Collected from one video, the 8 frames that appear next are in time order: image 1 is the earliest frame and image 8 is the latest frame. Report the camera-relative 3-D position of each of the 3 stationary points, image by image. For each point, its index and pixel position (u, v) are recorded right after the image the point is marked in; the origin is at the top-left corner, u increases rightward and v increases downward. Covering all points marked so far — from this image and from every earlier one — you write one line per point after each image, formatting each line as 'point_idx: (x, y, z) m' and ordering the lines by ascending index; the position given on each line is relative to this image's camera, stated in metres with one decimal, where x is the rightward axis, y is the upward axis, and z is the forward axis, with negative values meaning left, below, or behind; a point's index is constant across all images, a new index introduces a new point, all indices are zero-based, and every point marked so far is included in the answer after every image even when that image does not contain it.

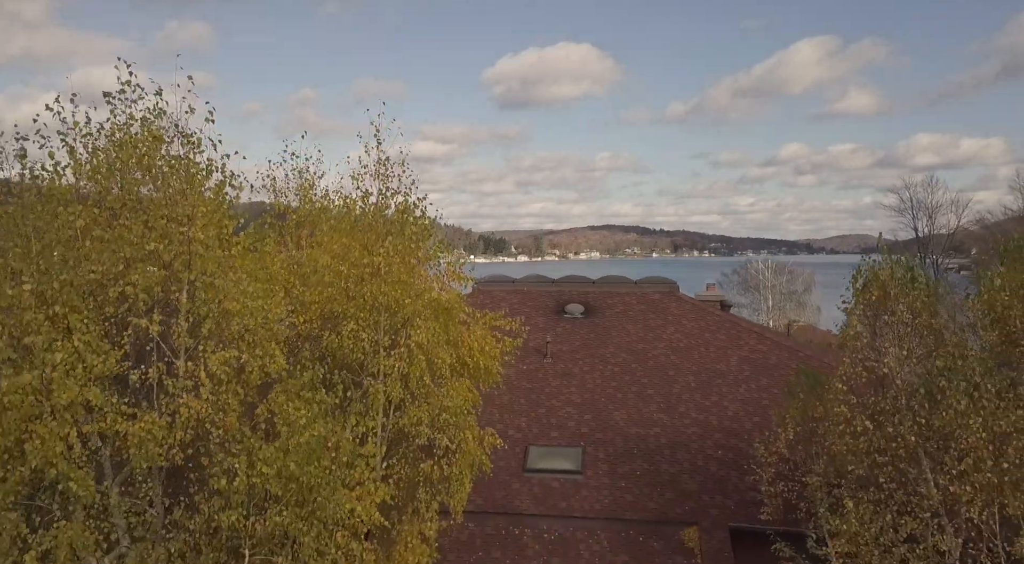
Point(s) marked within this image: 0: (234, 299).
0: (-2.6, -0.2, +7.5) m
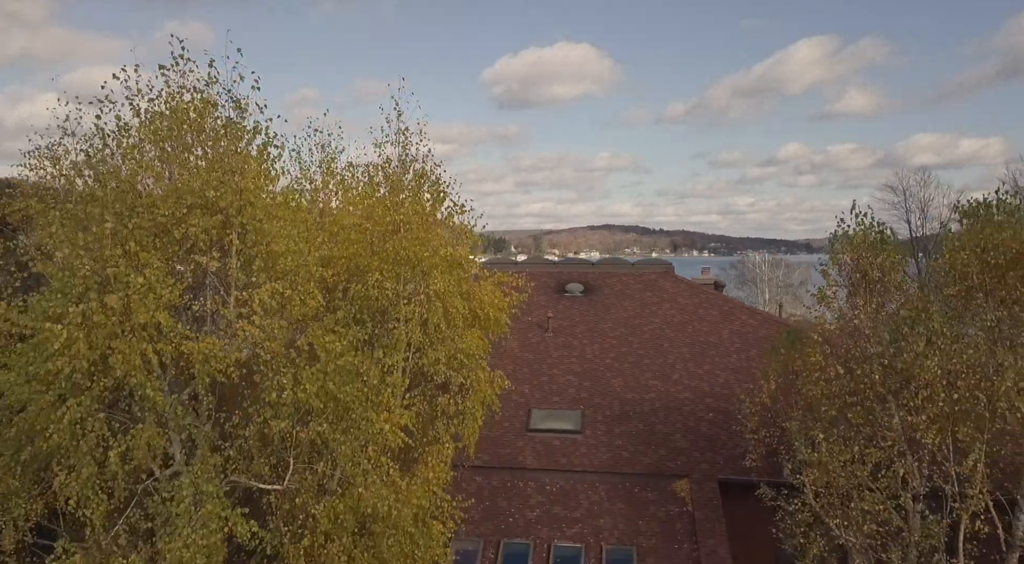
0: (-2.5, +0.4, +8.7) m
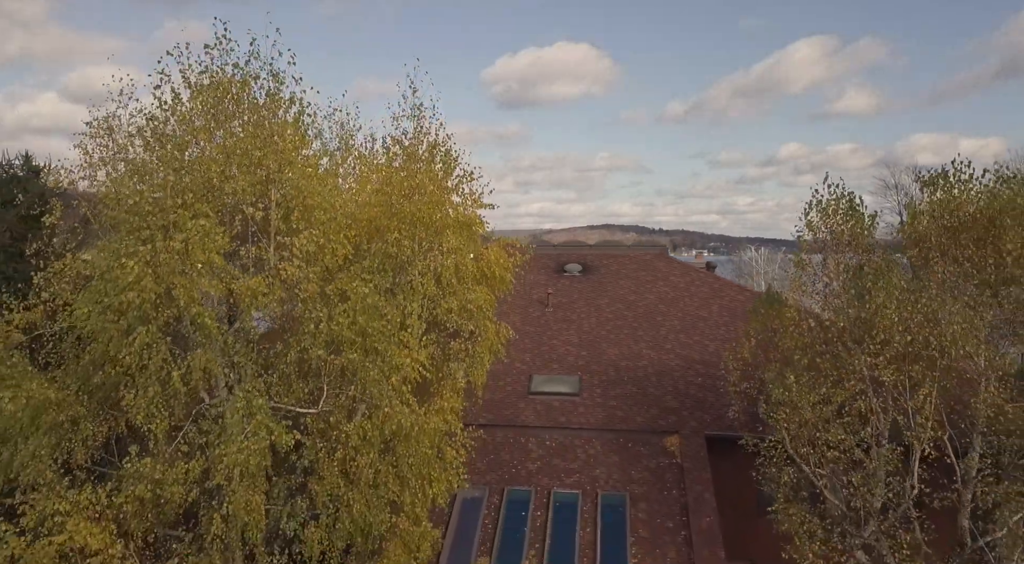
0: (-2.4, +1.0, +9.9) m
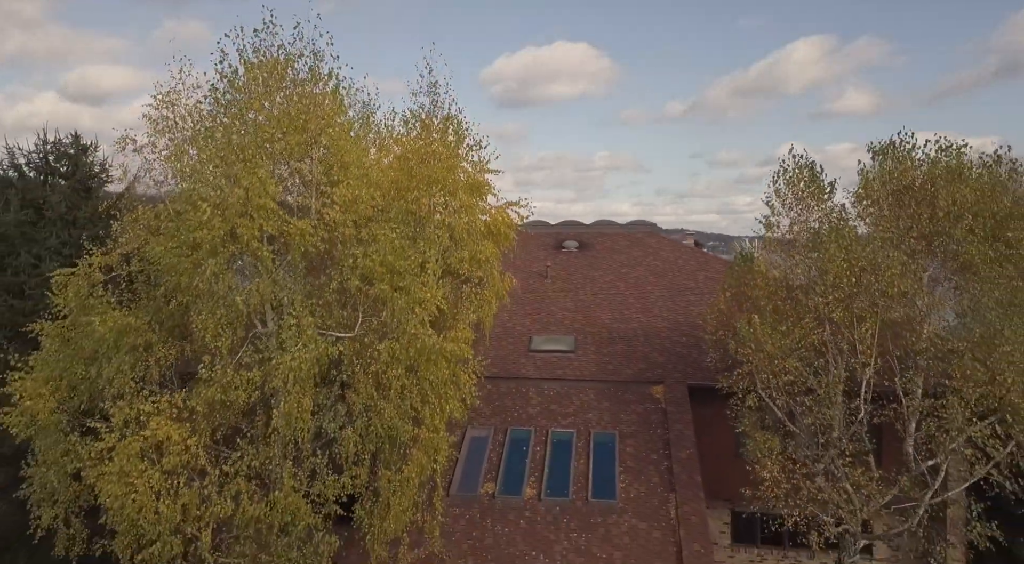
0: (-2.4, +1.8, +11.8) m
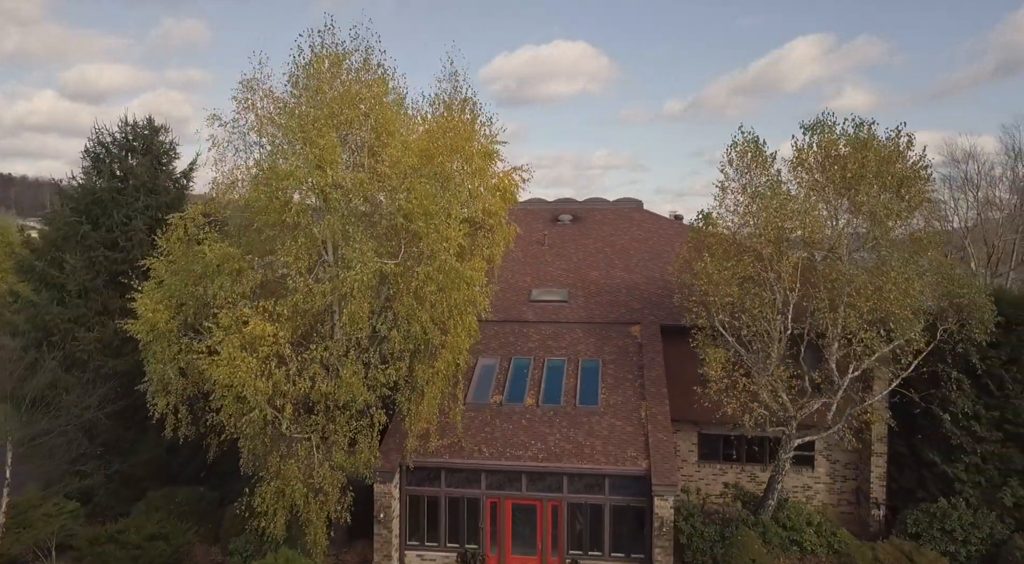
0: (-2.3, +2.9, +15.6) m
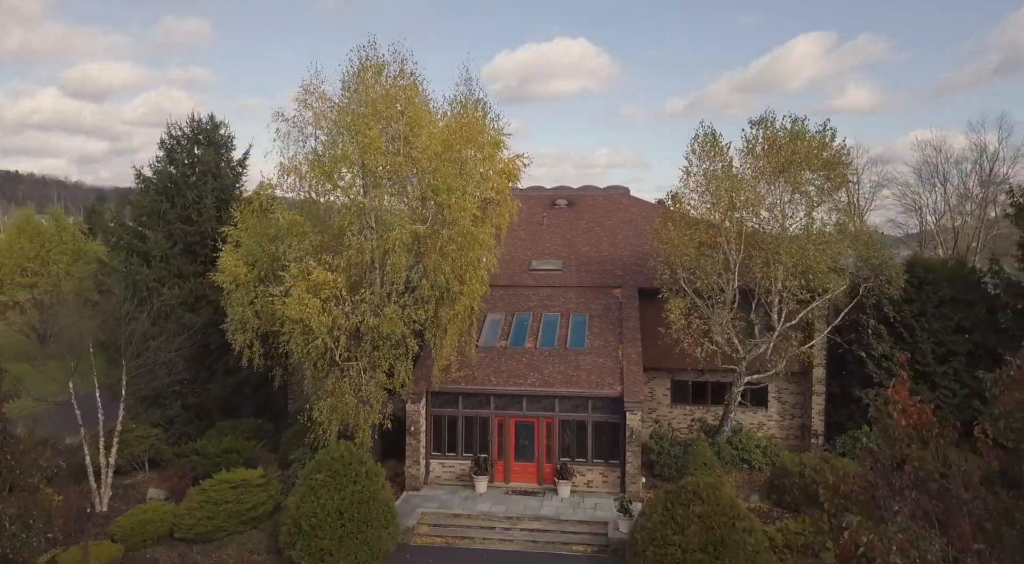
0: (-2.2, +3.9, +20.0) m
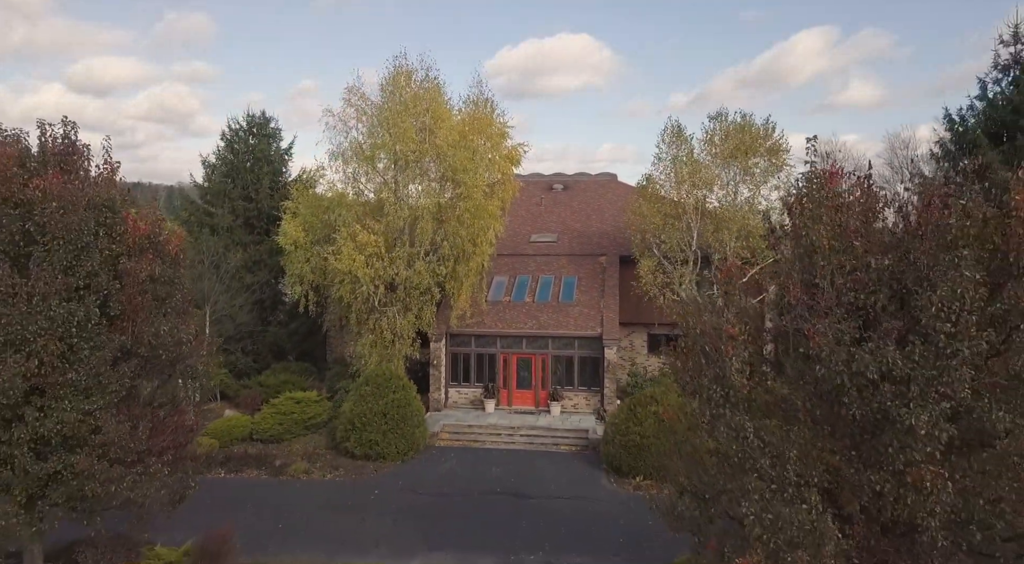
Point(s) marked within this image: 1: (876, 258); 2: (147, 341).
0: (-2.1, +5.1, +25.3) m
1: (+4.0, +0.3, +9.0) m
2: (-5.7, -0.9, +12.8) m
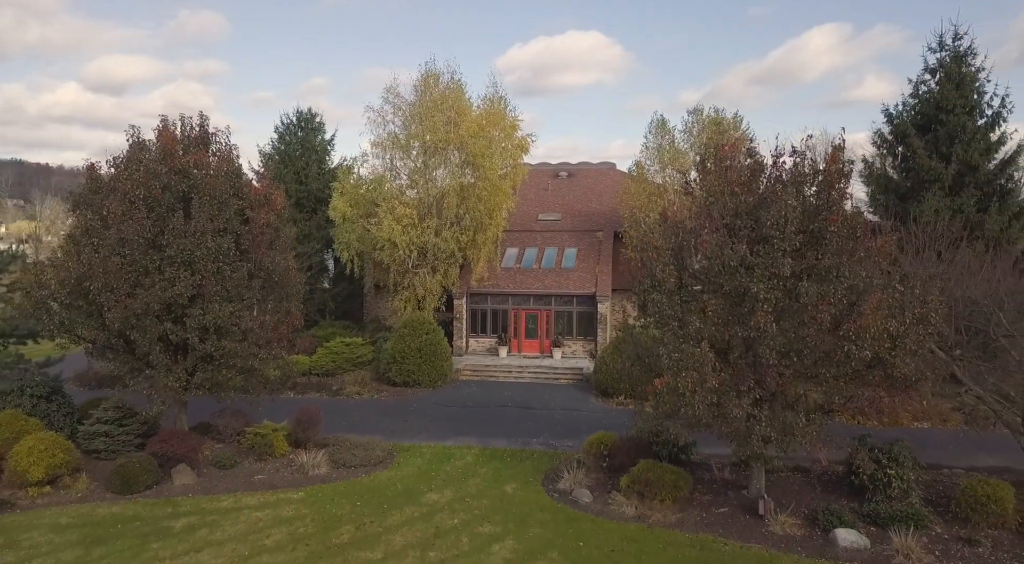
0: (-1.8, +6.4, +30.8) m
1: (+4.1, +1.5, +14.3) m
2: (-5.5, +0.3, +18.3) m
